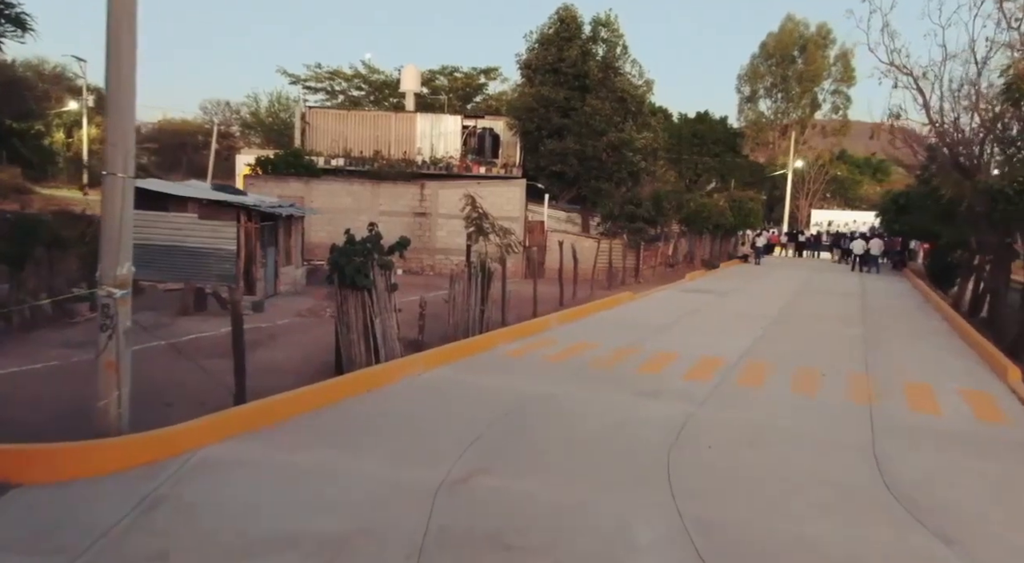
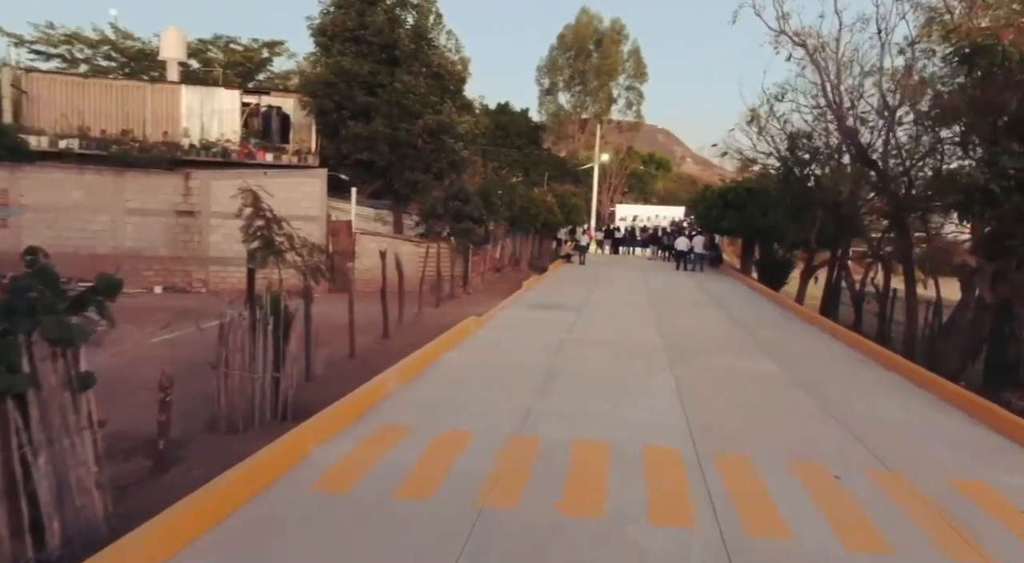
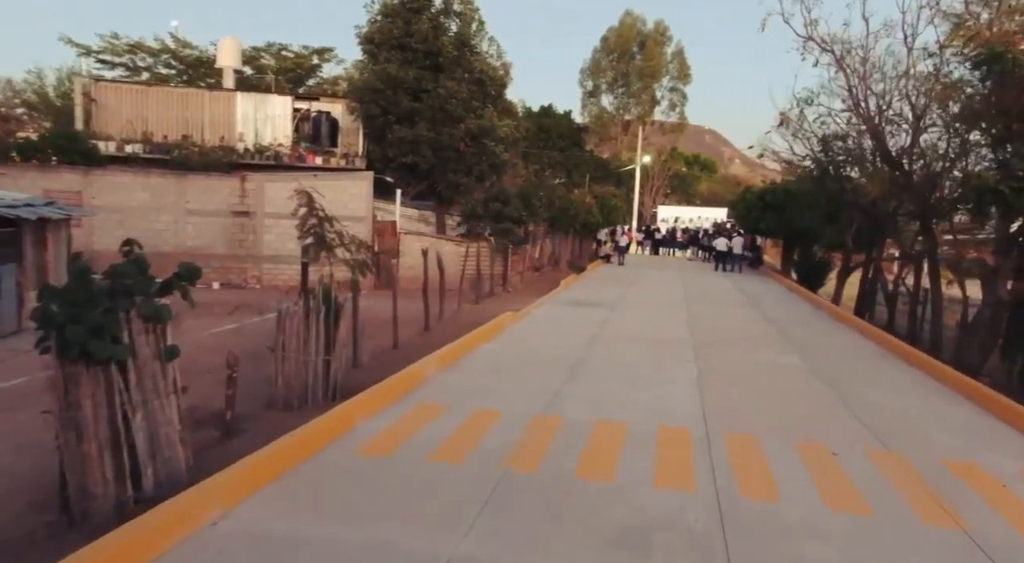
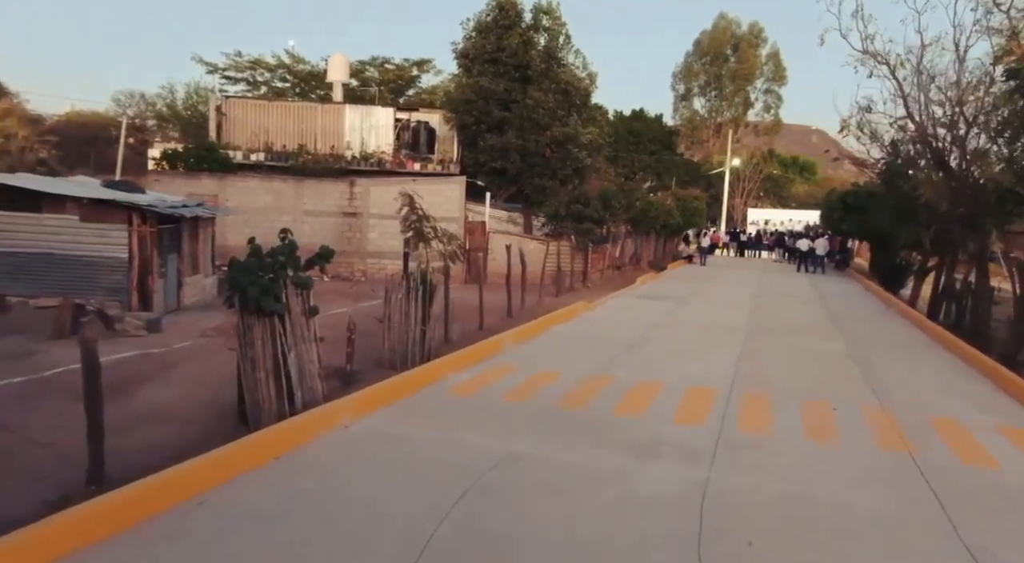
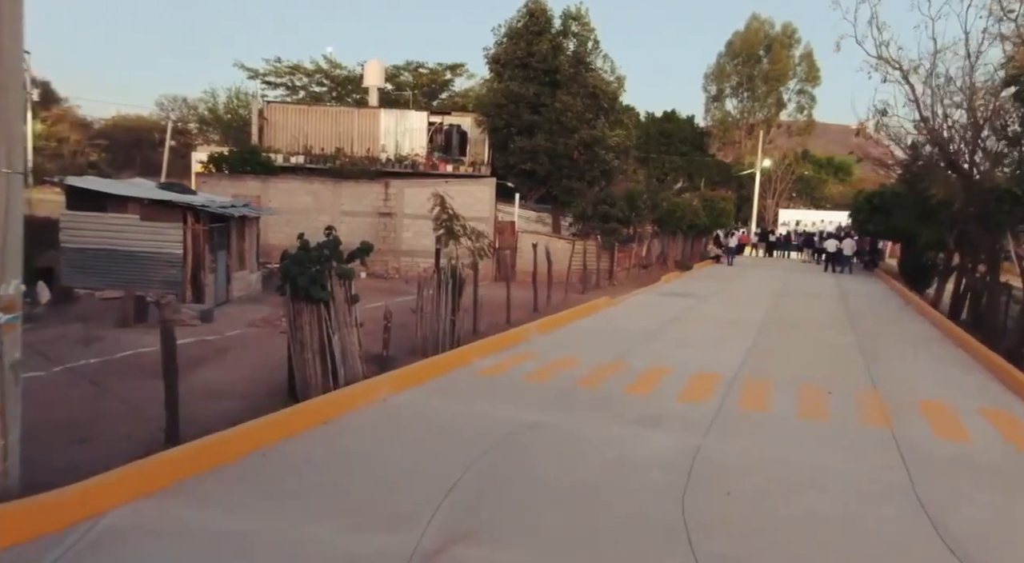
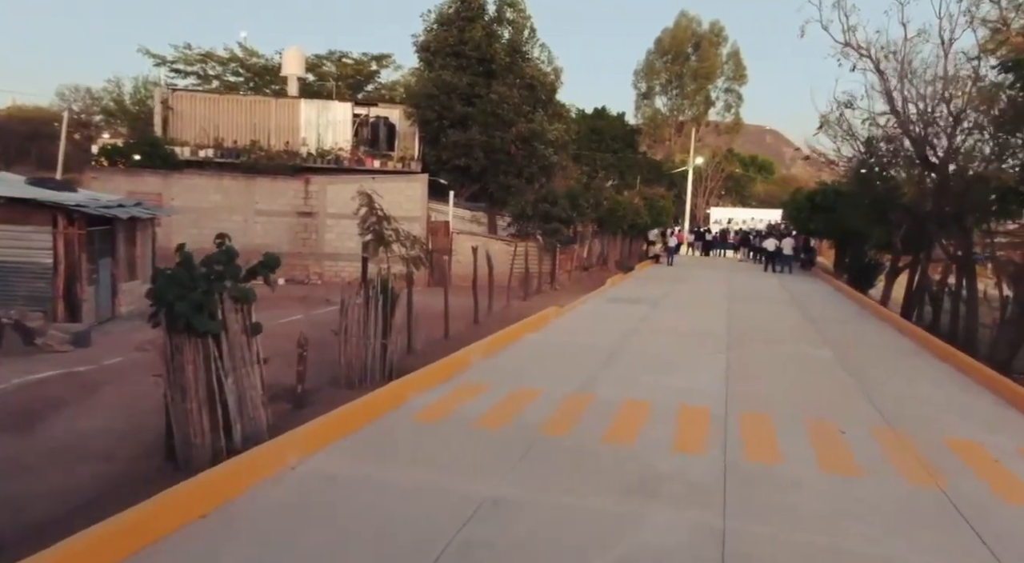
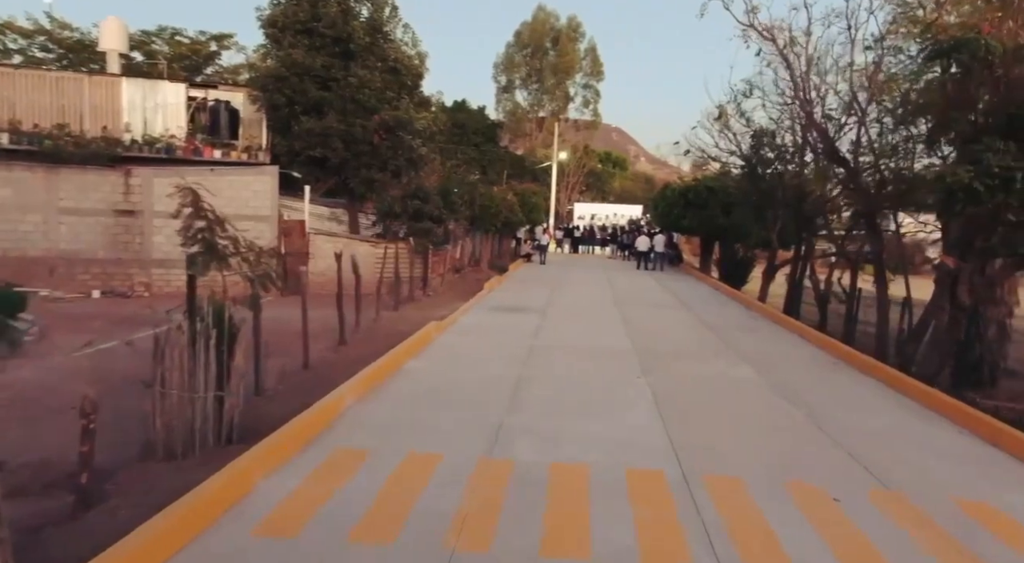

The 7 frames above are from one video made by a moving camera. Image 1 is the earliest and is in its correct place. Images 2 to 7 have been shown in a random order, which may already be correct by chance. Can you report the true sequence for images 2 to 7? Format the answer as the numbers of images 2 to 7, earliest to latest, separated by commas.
5, 4, 6, 3, 2, 7
